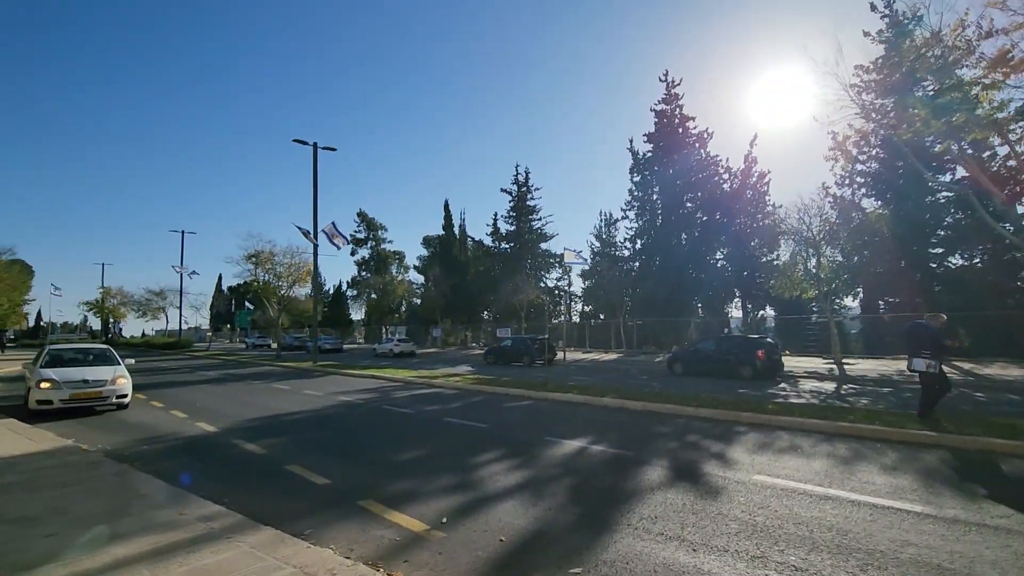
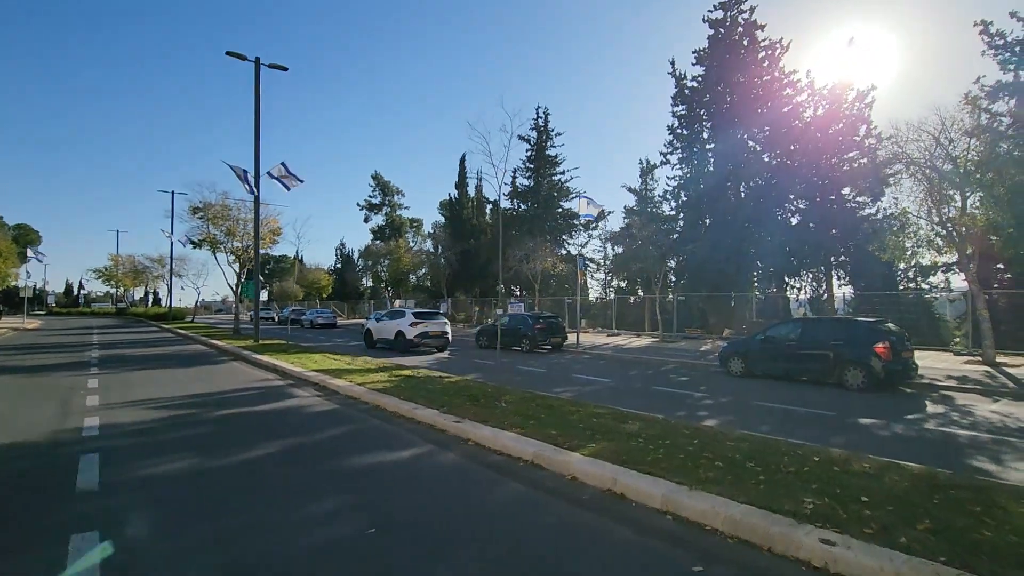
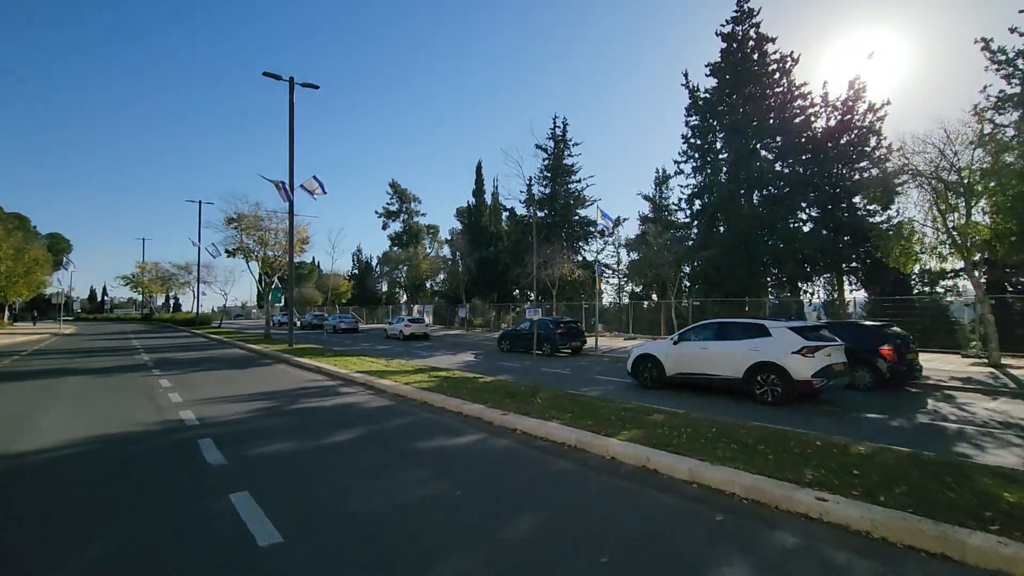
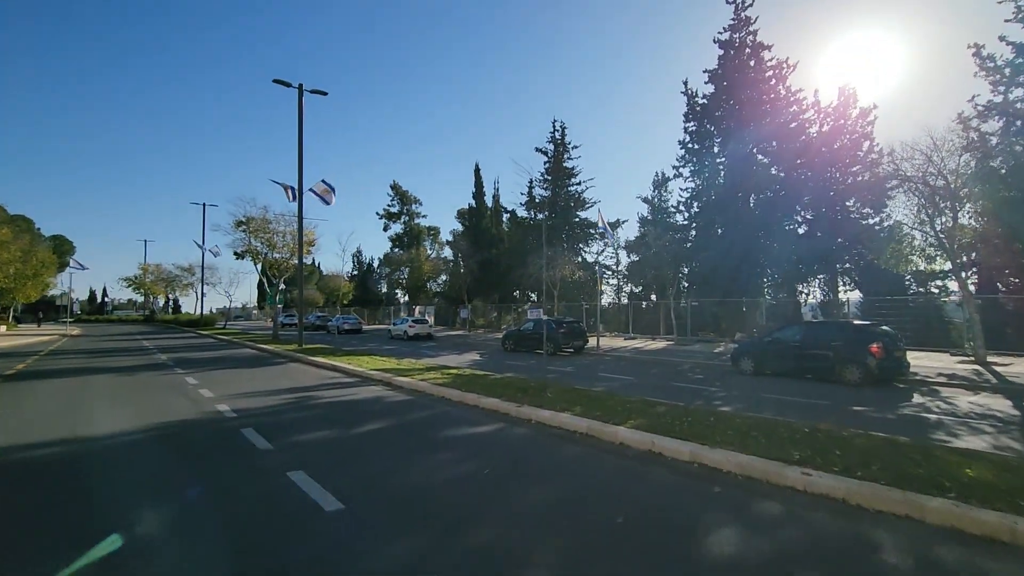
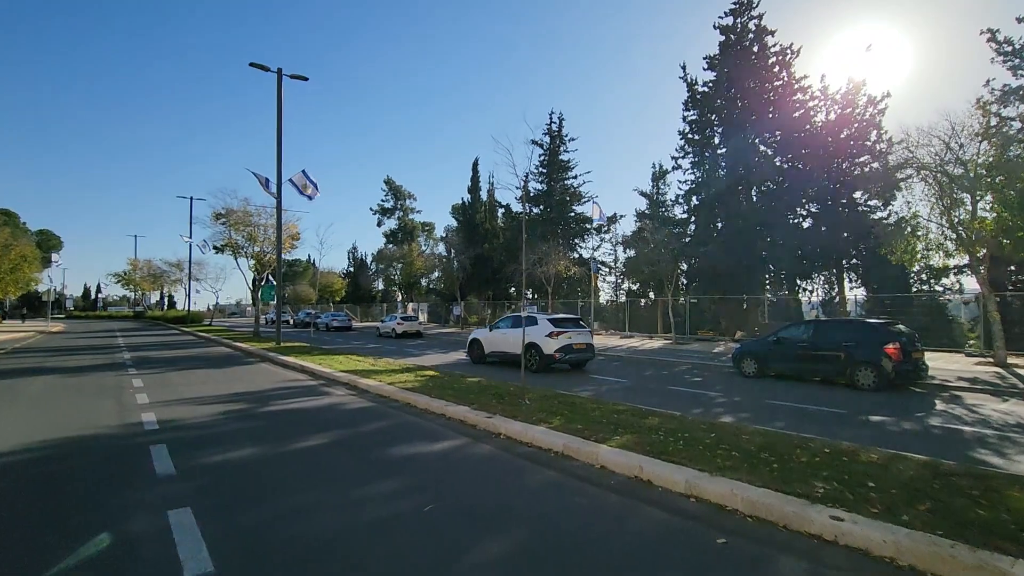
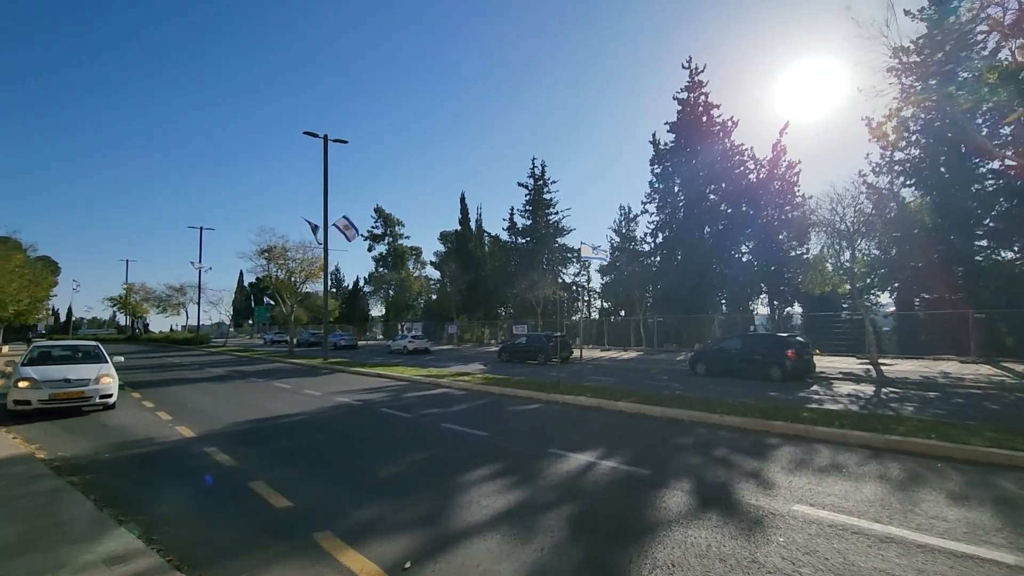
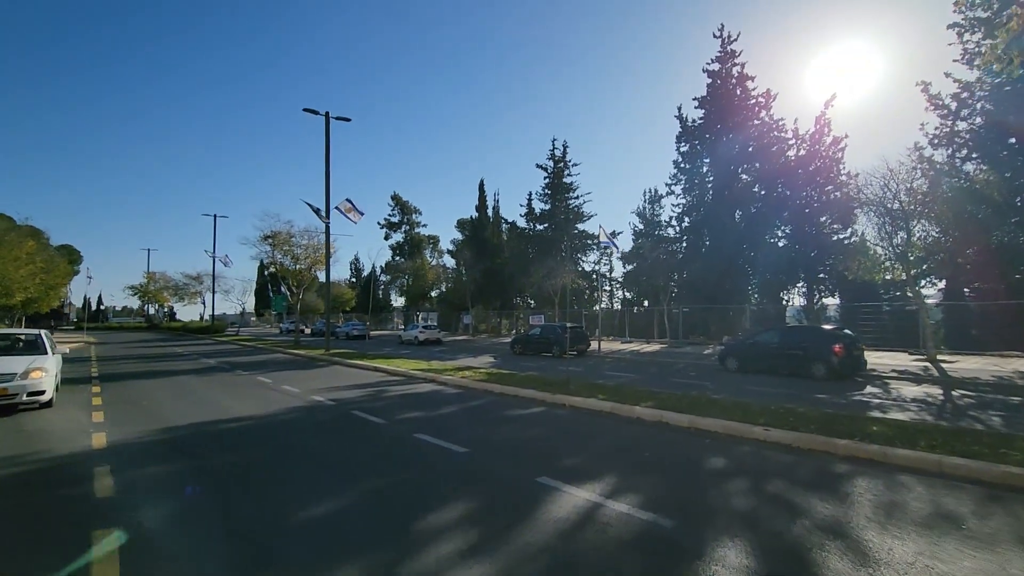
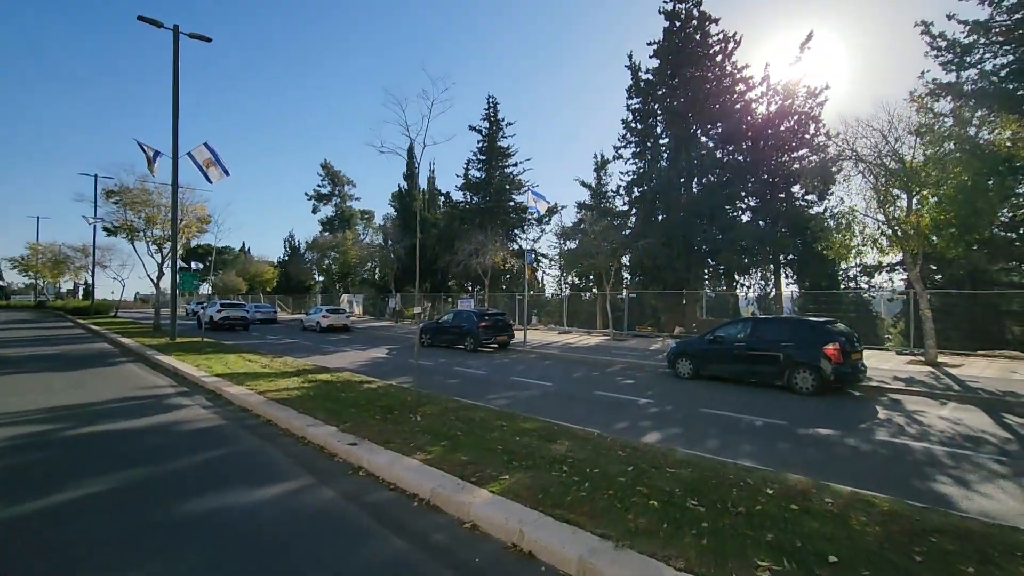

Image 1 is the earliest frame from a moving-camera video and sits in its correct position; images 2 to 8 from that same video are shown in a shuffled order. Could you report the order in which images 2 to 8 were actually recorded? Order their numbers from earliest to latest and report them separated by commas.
6, 7, 4, 3, 5, 2, 8
